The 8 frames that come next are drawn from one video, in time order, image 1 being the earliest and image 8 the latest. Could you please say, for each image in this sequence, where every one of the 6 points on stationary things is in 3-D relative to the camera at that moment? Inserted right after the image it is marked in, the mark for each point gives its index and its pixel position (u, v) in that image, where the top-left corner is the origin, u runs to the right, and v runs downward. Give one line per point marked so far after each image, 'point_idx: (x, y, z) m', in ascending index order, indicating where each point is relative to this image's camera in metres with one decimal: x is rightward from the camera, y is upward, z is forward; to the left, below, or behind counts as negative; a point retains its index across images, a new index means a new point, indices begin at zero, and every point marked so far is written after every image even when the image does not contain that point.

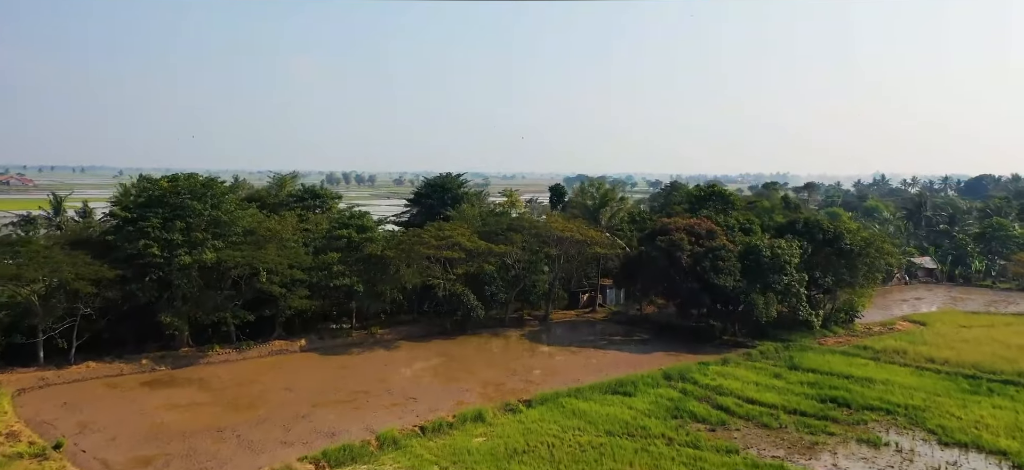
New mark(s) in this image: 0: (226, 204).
0: (-7.3, +0.8, +19.9) m
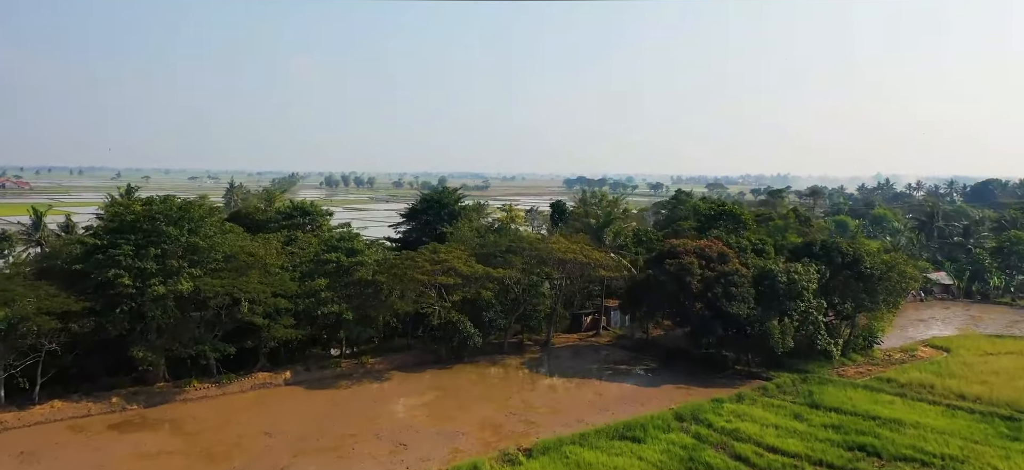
0: (-7.3, +0.2, +18.6) m
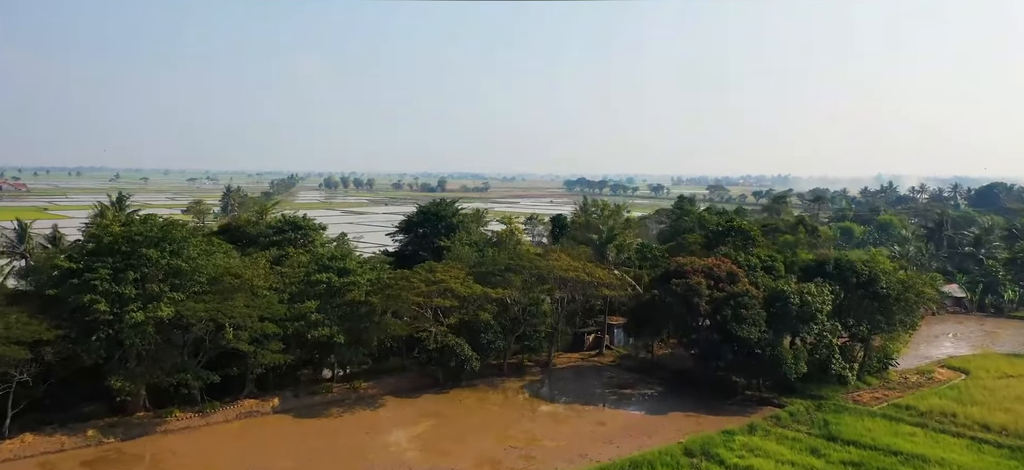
0: (-7.3, -0.3, +17.7) m
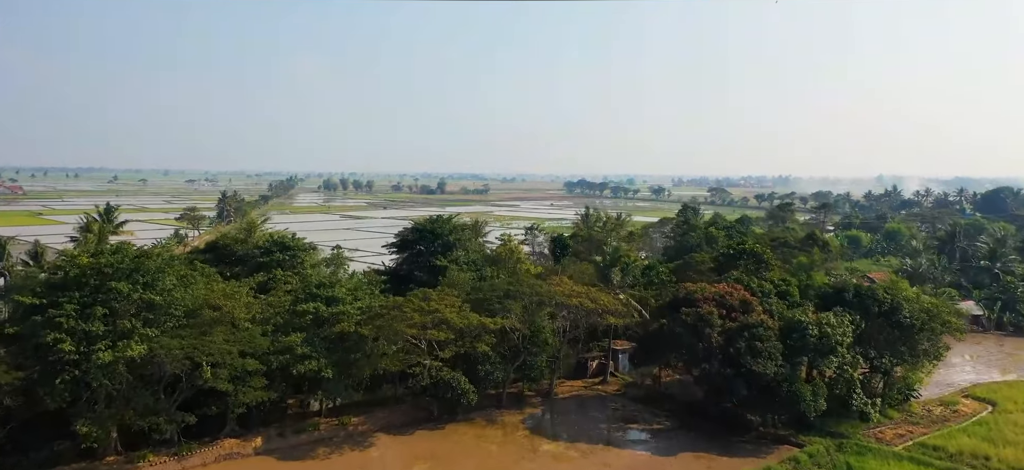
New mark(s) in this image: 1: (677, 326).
0: (-7.4, -1.0, +16.4) m
1: (+4.1, -2.3, +19.2) m
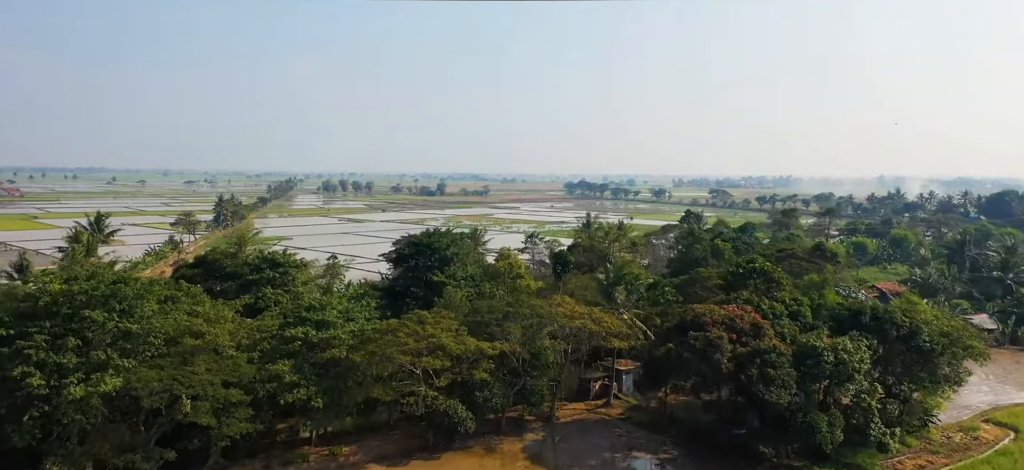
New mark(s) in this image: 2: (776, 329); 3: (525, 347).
0: (-7.4, -1.4, +15.5) m
1: (+4.0, -2.7, +18.3) m
2: (+6.3, -2.2, +18.5) m
3: (+0.3, -2.8, +19.5) m
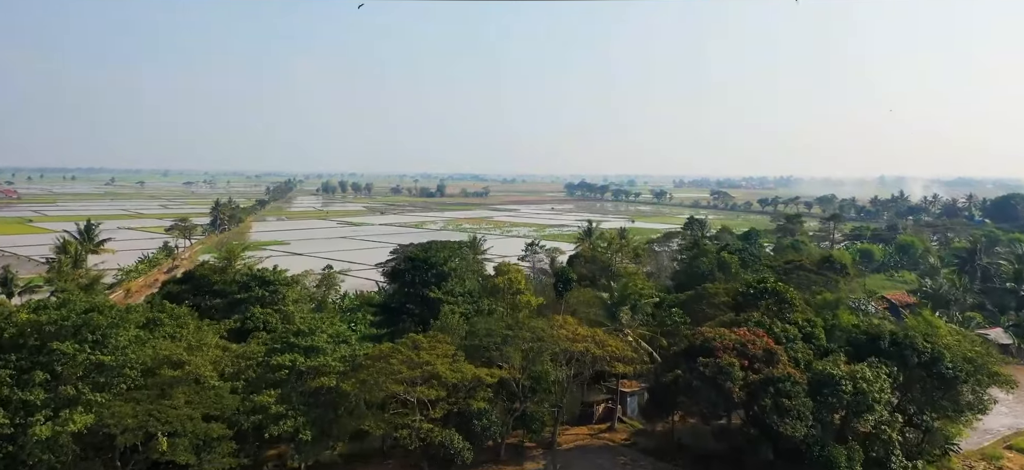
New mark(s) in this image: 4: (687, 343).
0: (-7.4, -1.9, +14.5) m
1: (+4.0, -3.2, +17.3) m
2: (+6.3, -2.7, +17.6) m
3: (+0.3, -3.3, +18.6) m
4: (+4.1, -2.5, +18.2) m
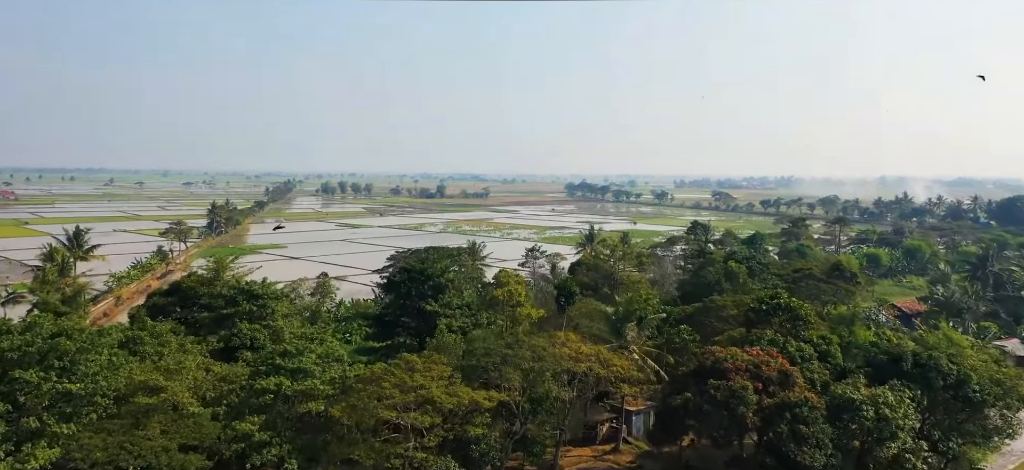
0: (-7.4, -2.2, +13.6) m
1: (+4.0, -3.5, +16.3) m
2: (+6.3, -3.0, +16.6) m
3: (+0.3, -3.6, +17.6) m
4: (+4.1, -2.8, +17.2) m
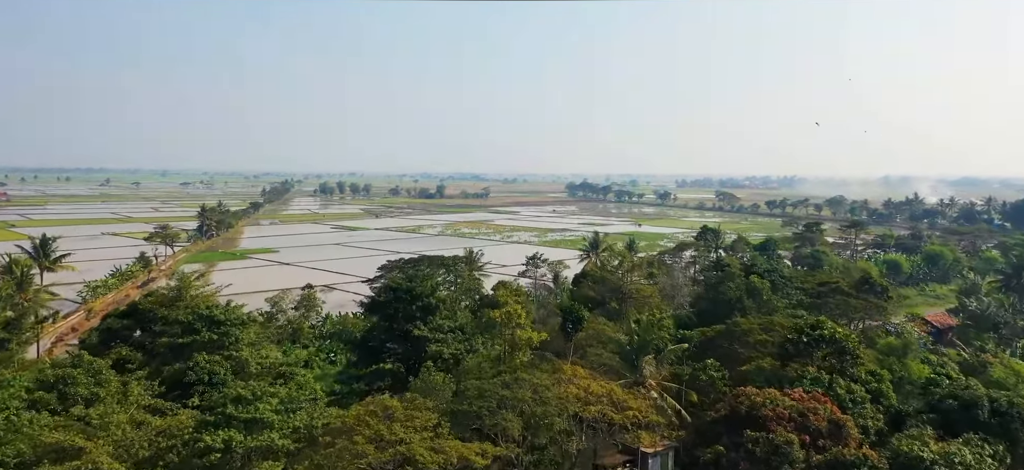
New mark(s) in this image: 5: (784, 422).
0: (-7.4, -2.6, +10.9) m
1: (+4.0, -3.9, +13.7) m
2: (+6.2, -3.4, +13.9) m
3: (+0.3, -4.0, +14.9) m
4: (+4.0, -3.2, +14.5) m
5: (+4.8, -3.3, +13.6) m
